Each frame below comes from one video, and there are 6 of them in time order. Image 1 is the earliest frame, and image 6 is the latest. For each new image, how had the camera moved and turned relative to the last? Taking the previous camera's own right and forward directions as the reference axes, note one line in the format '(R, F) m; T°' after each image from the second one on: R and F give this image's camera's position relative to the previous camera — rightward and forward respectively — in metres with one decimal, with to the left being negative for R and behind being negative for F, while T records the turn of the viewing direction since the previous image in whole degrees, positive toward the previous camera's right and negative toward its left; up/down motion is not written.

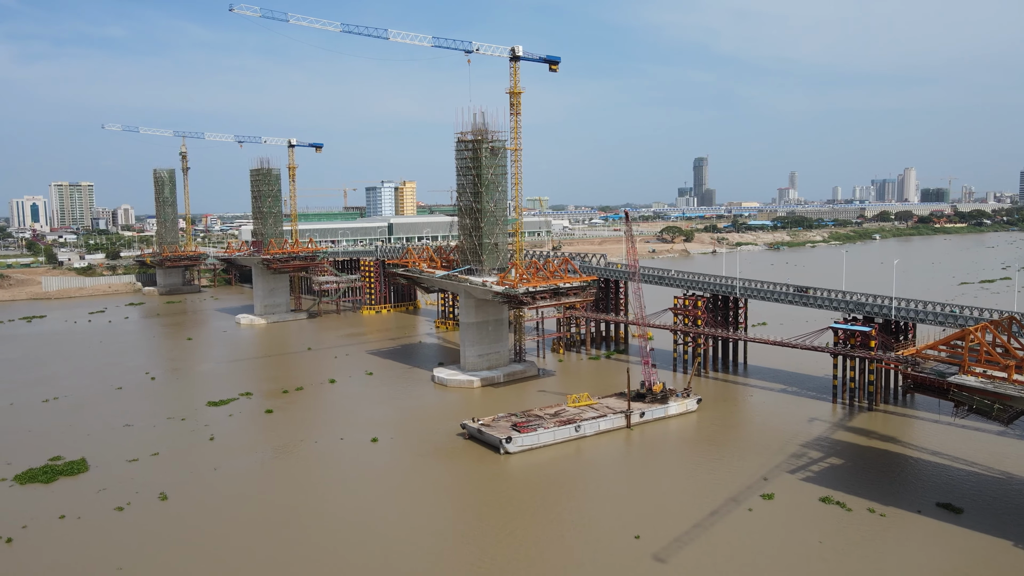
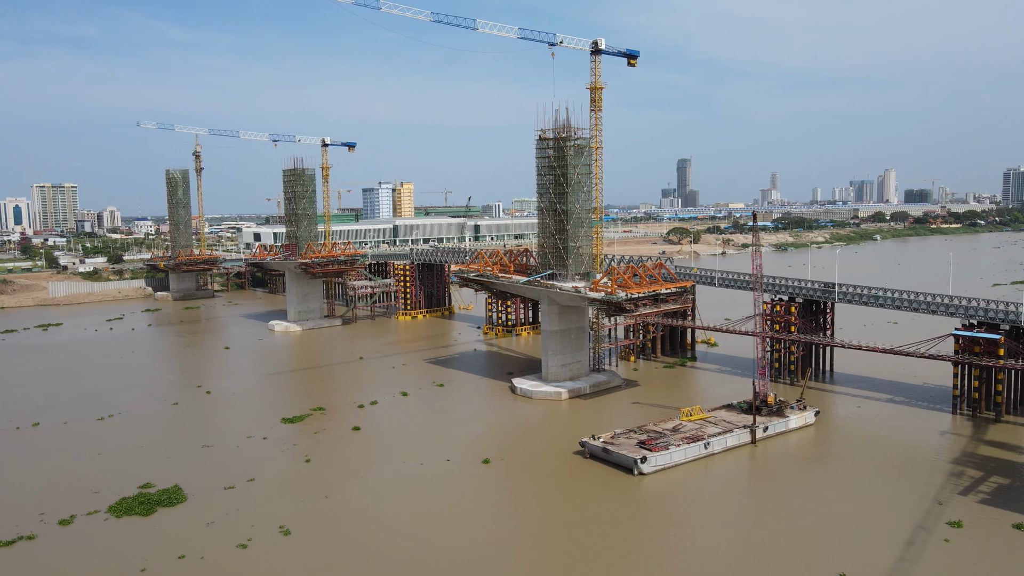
(-5.1, +2.0) m; +2°
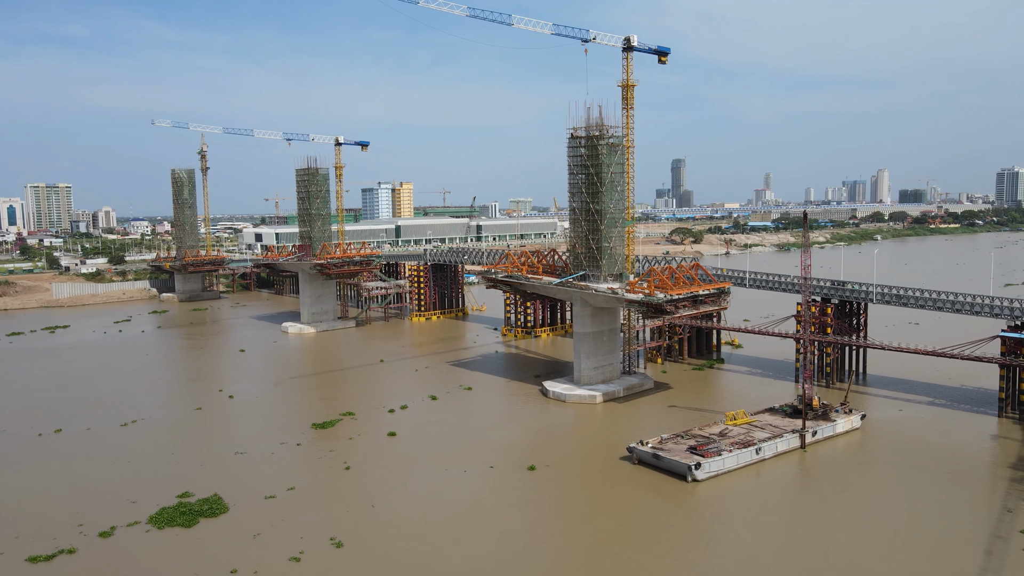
(-1.8, +0.7) m; +1°
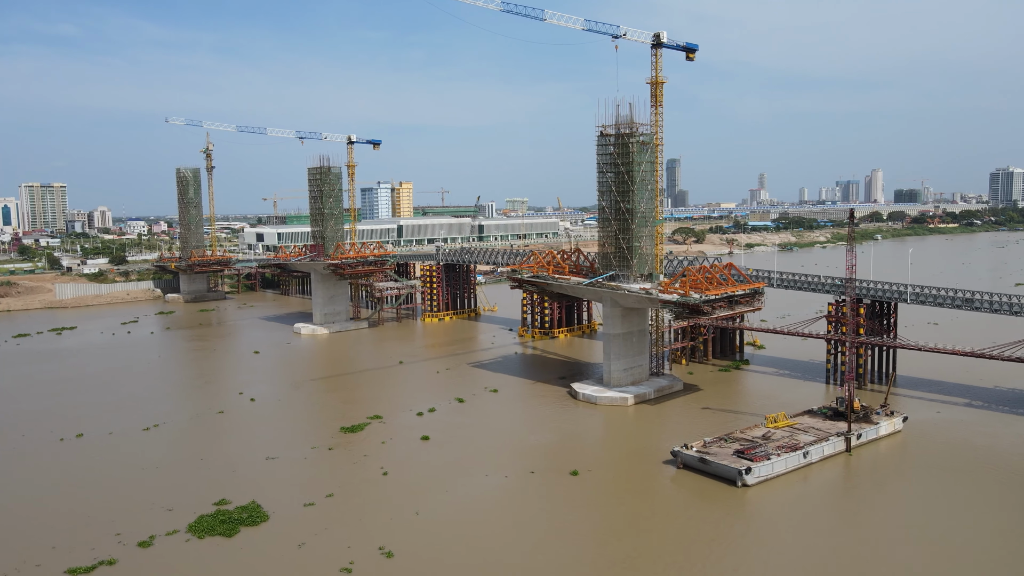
(-1.6, +0.6) m; 0°
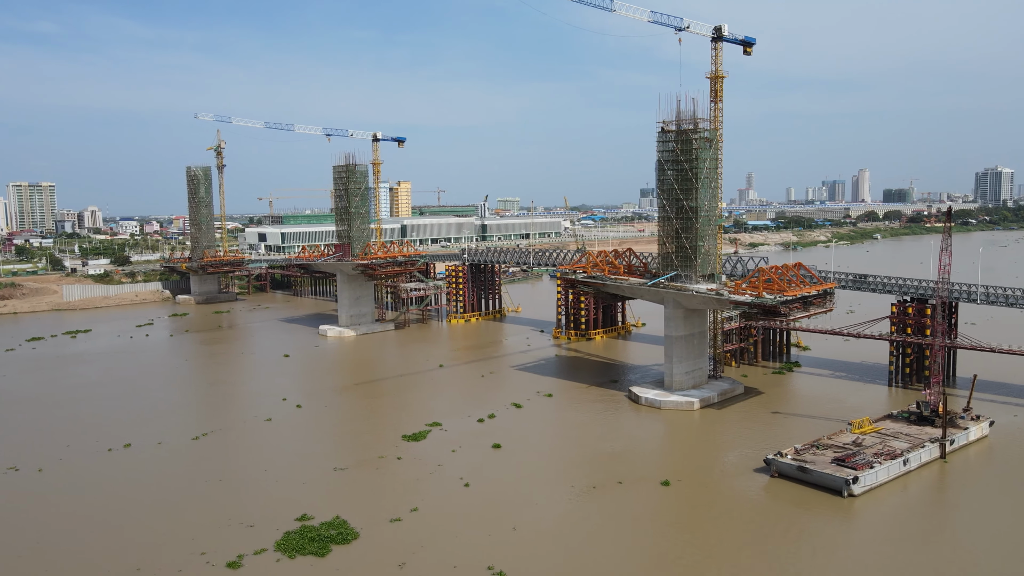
(-3.3, +1.1) m; +1°
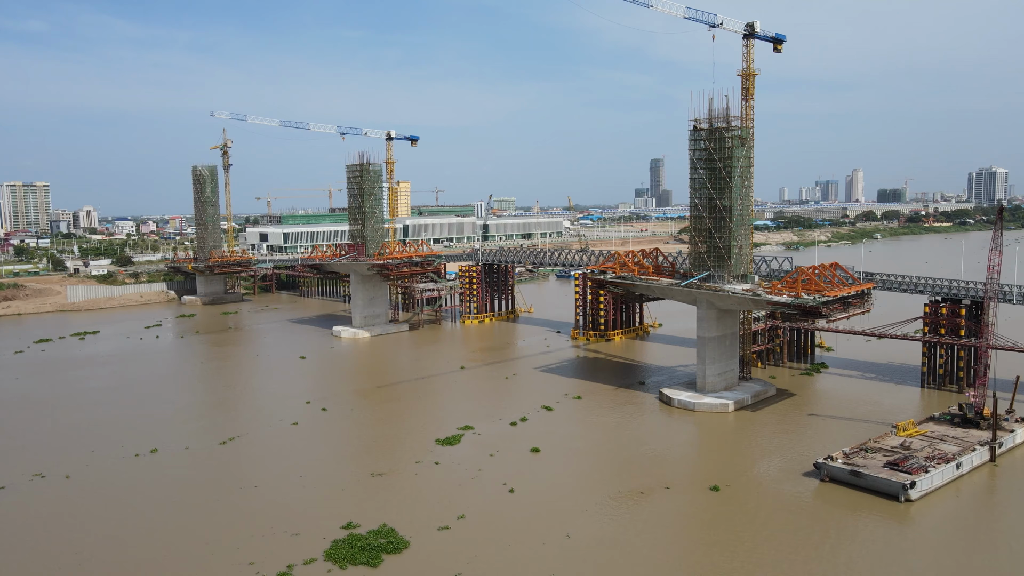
(-1.6, +0.6) m; +1°
